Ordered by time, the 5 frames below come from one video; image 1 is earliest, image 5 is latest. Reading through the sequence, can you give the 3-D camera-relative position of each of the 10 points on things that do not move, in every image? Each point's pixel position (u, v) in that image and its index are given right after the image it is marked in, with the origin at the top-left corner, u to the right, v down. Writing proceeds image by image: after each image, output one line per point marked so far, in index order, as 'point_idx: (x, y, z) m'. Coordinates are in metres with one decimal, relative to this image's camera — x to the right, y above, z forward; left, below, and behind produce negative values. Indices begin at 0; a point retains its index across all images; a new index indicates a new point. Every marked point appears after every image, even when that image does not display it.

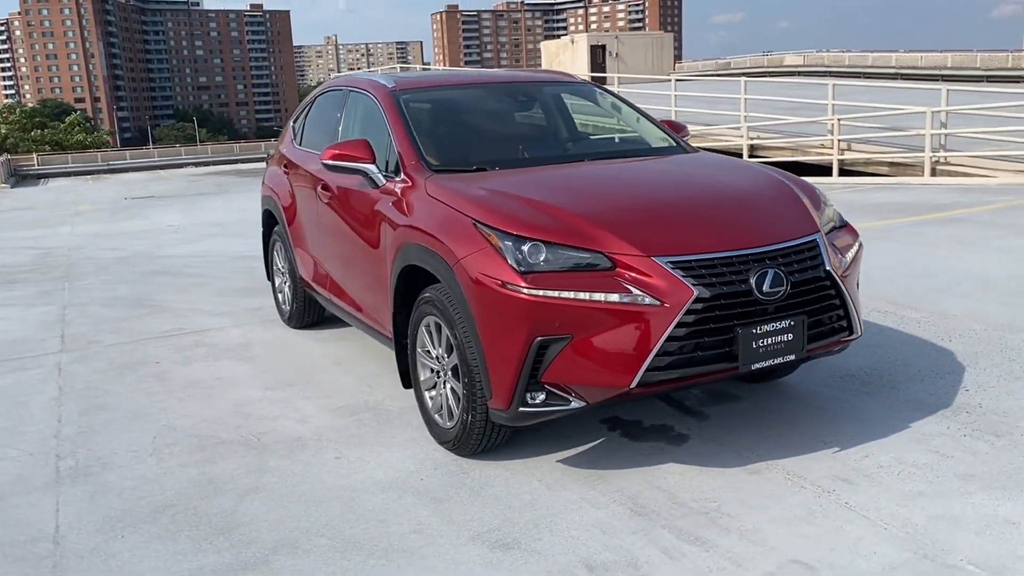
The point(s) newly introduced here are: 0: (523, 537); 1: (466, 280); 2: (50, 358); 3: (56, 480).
0: (+0.1, -0.8, +3.0) m
1: (-0.1, 0.0, +3.3) m
2: (-2.9, -0.5, +5.6) m
3: (-1.9, -0.8, +3.7) m
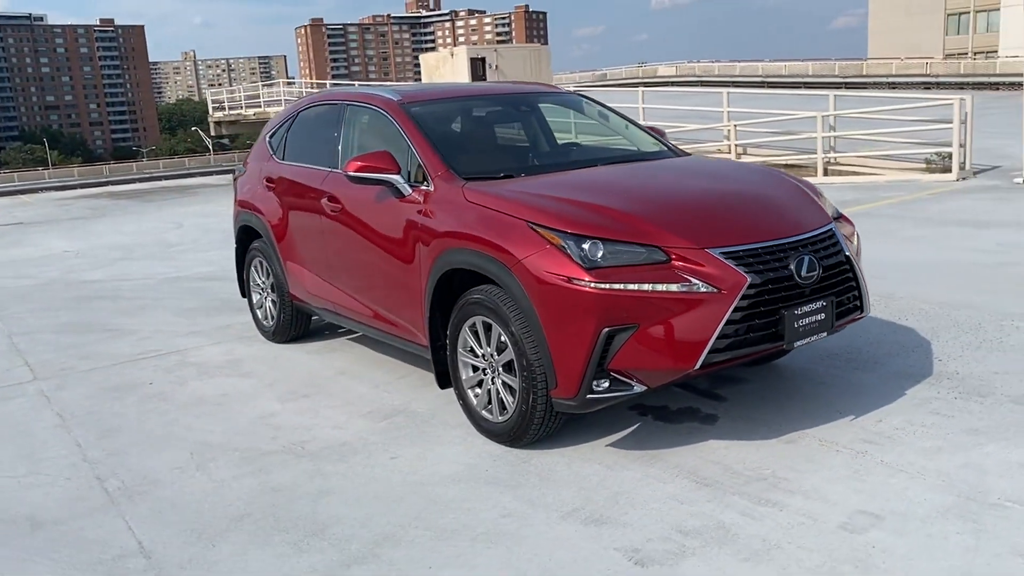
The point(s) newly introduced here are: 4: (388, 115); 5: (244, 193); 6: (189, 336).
0: (+0.4, -0.8, +3.2) m
1: (+0.1, 0.0, +3.5) m
2: (-3.0, -0.6, +5.4) m
3: (-1.6, -0.9, +3.6) m
4: (-0.6, +0.9, +4.8) m
5: (-1.8, +0.7, +6.1) m
6: (-2.4, -0.4, +6.5) m
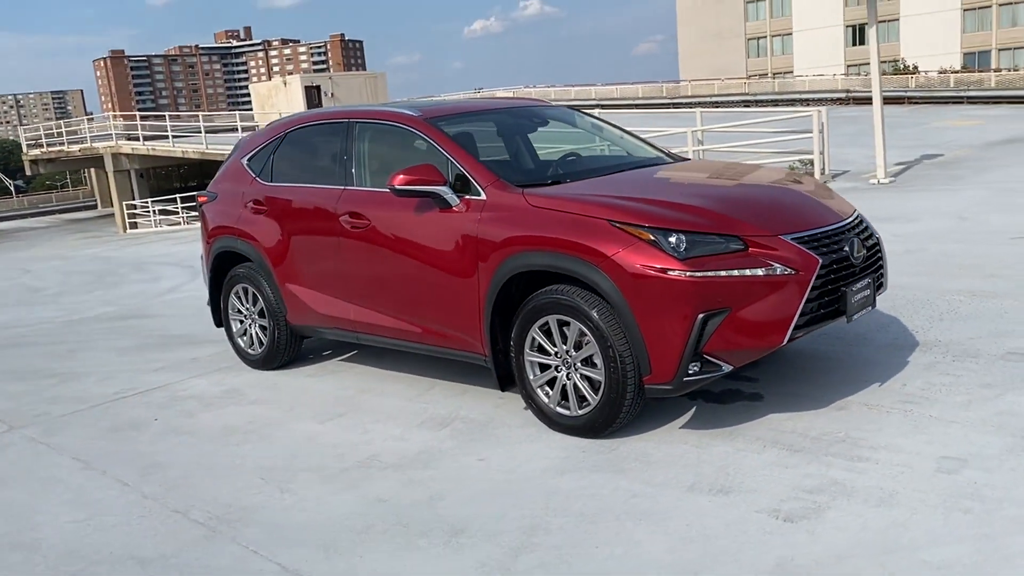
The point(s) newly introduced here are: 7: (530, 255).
0: (+0.8, -0.8, +3.4) m
1: (+0.5, +0.1, +3.7) m
2: (-2.8, -0.8, +5.0) m
3: (-1.2, -1.0, +3.5) m
4: (-0.5, +0.9, +4.8) m
5: (-1.9, +0.5, +5.9) m
6: (-2.5, -0.6, +6.2) m
7: (+0.1, +0.2, +4.0) m
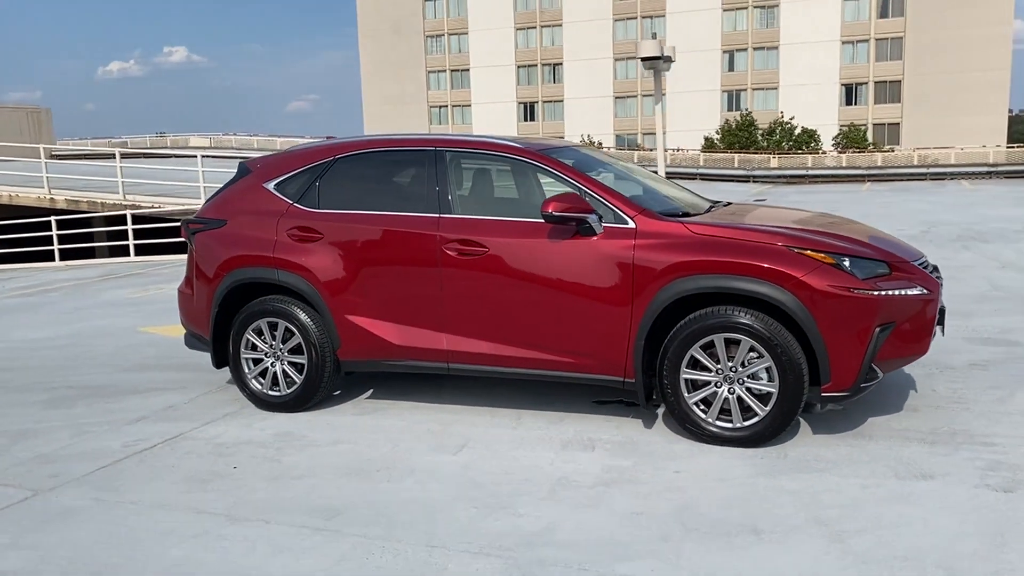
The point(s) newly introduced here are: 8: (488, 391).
0: (+1.9, -0.8, +4.0) m
1: (+1.4, 0.0, +4.2) m
2: (-2.1, -1.0, +4.1) m
3: (0.0, -1.0, +3.3) m
4: (+0.1, +0.7, +4.9) m
5: (-1.7, +0.3, +5.4) m
6: (-2.2, -0.8, +5.4) m
7: (+0.9, 0.0, +4.4) m
8: (-0.1, -0.7, +5.6) m
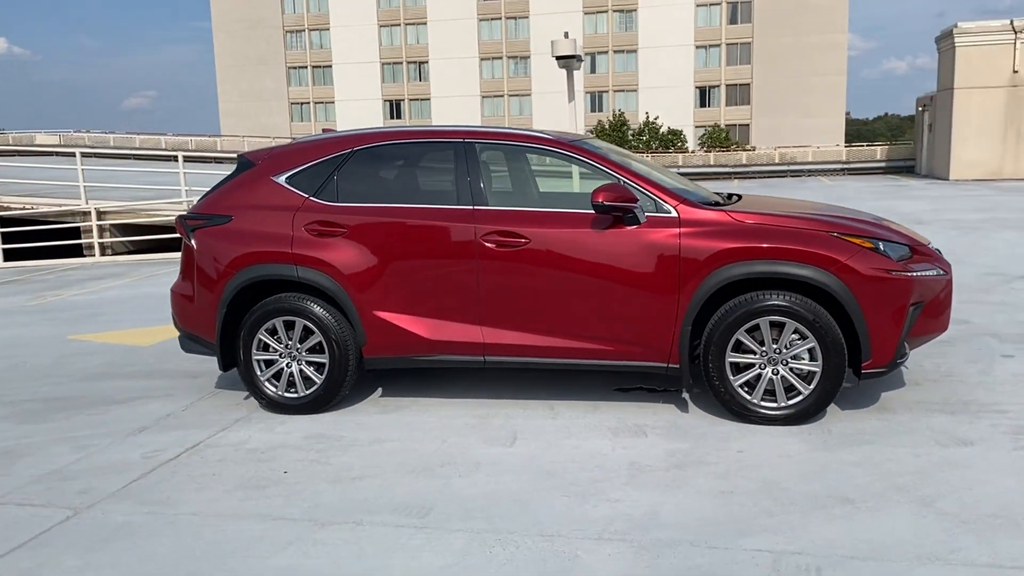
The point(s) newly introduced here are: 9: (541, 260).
0: (+2.2, -0.7, +4.4) m
1: (+1.7, +0.1, +4.4) m
2: (-1.7, -1.0, +3.8) m
3: (+0.4, -1.0, +3.4) m
4: (+0.2, +0.8, +5.0) m
5: (-1.5, +0.3, +5.1) m
6: (-2.1, -0.8, +5.0) m
7: (+1.2, +0.1, +4.5) m
8: (0.0, -0.6, +5.6) m
9: (+0.2, +0.1, +4.8) m
